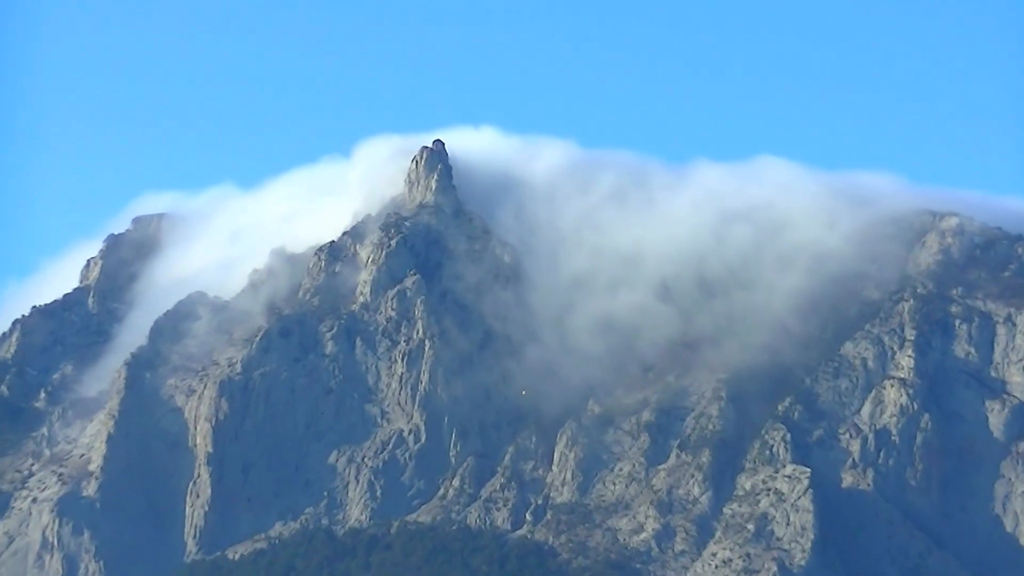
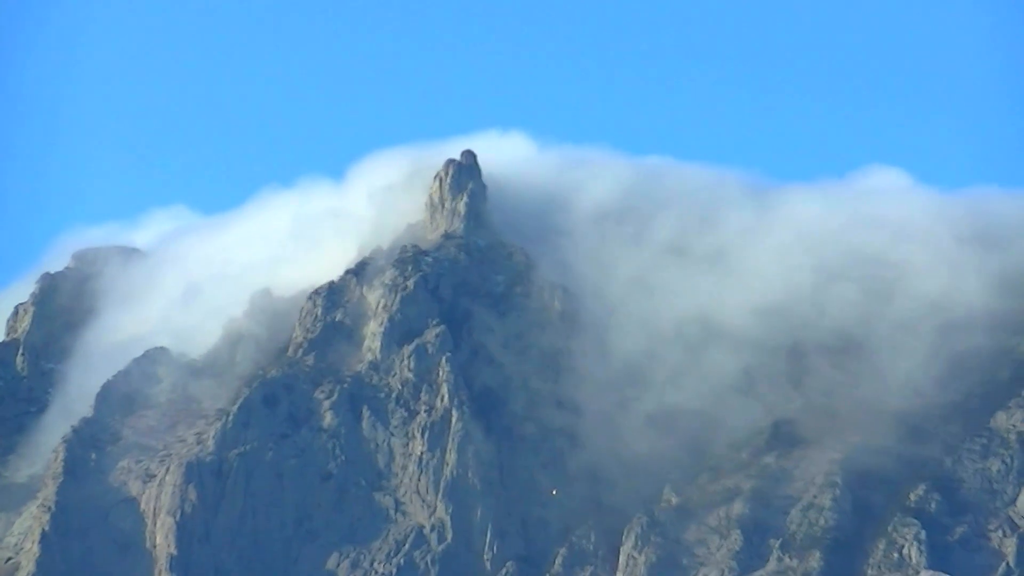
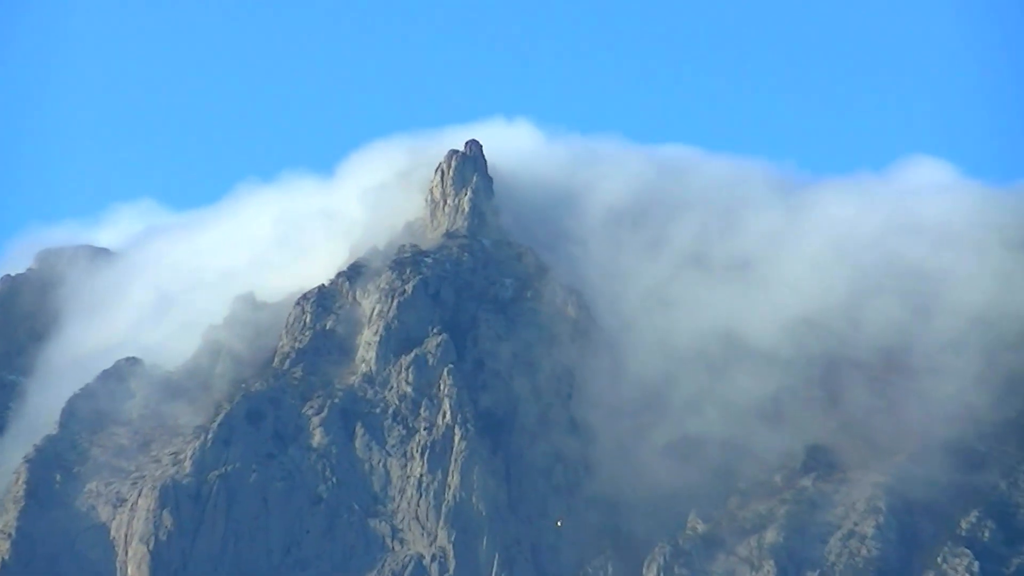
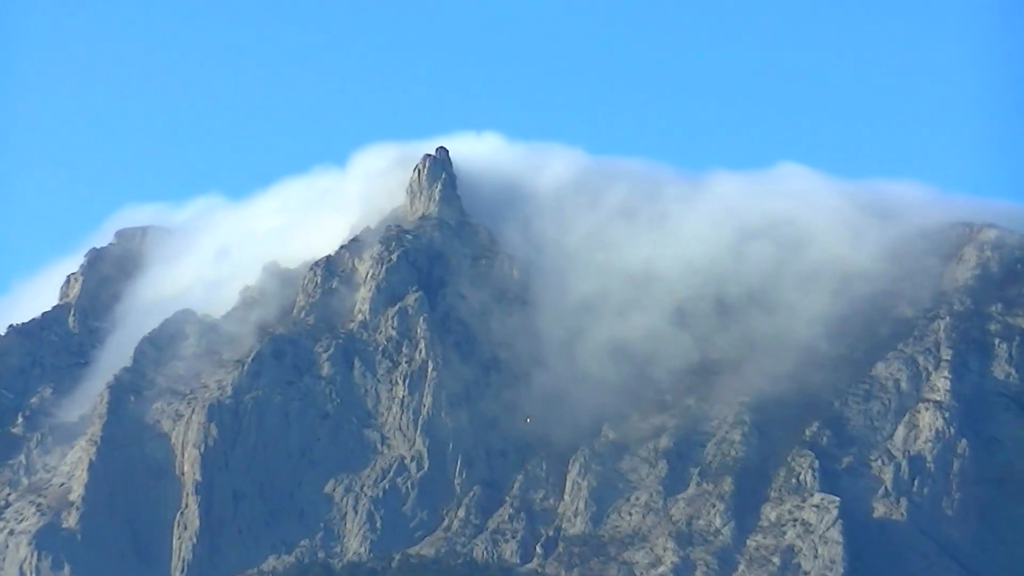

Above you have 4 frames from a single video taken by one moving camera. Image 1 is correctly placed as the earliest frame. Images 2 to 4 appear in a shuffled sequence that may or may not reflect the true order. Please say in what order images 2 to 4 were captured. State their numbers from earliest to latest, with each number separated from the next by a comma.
4, 2, 3
